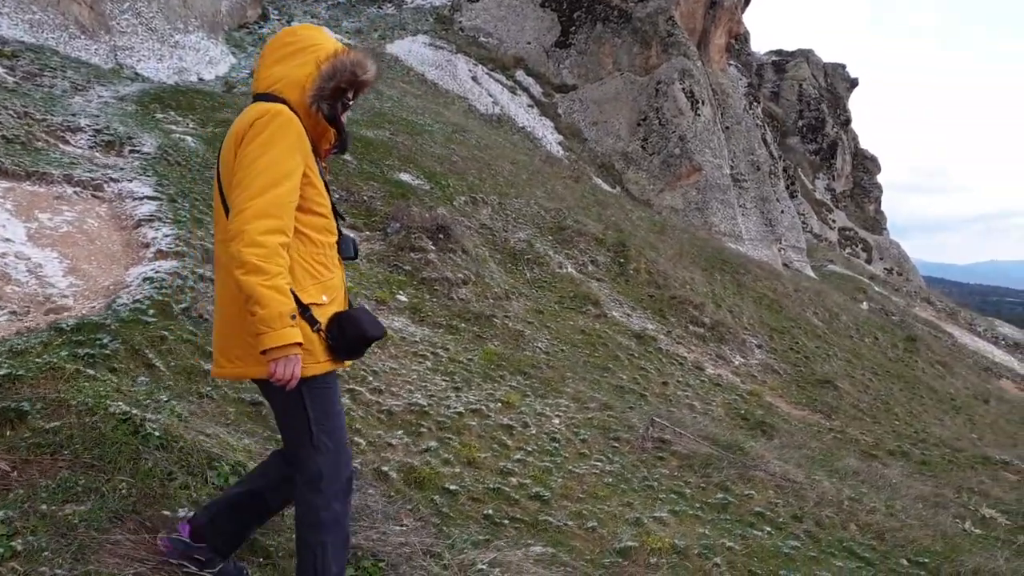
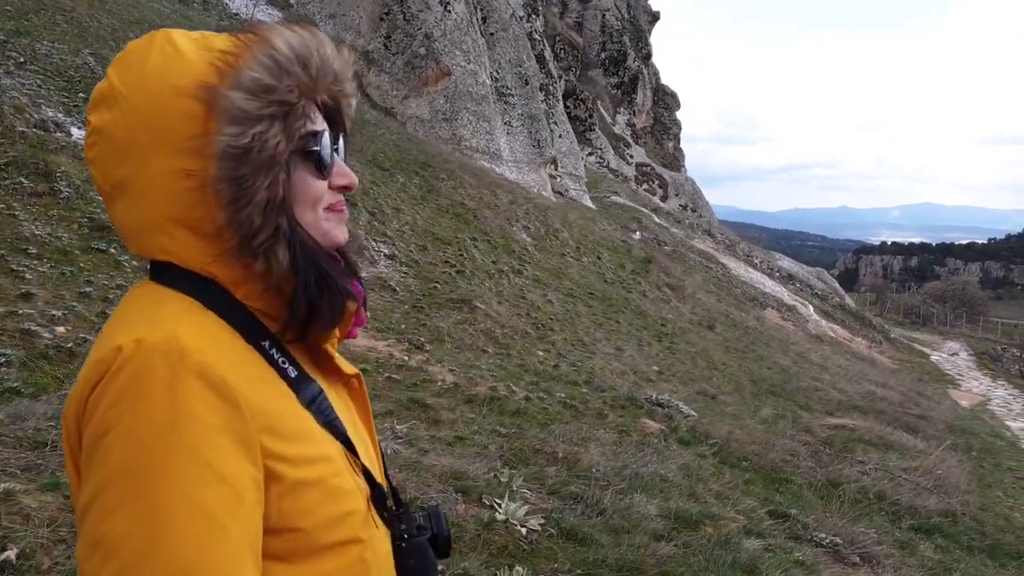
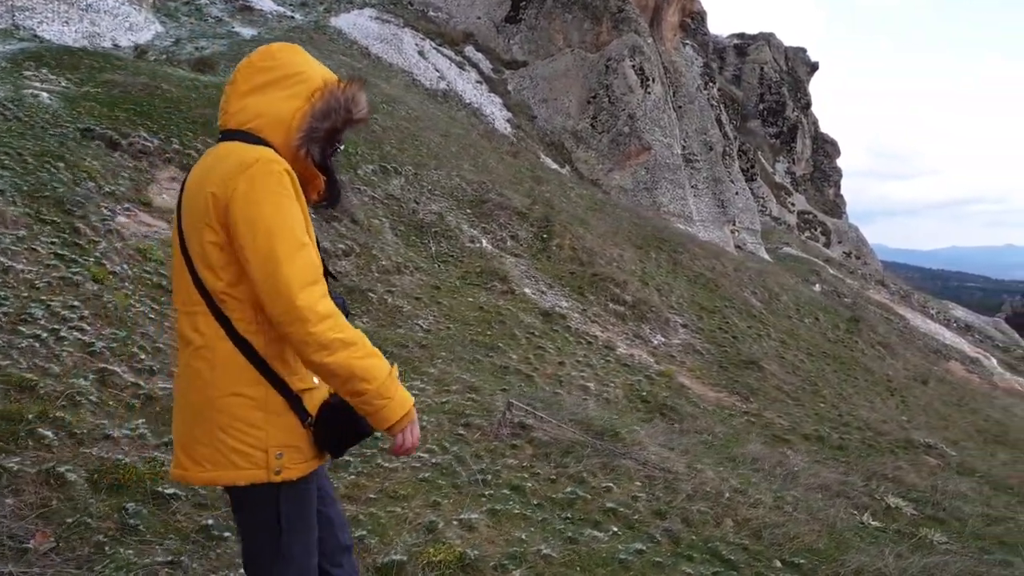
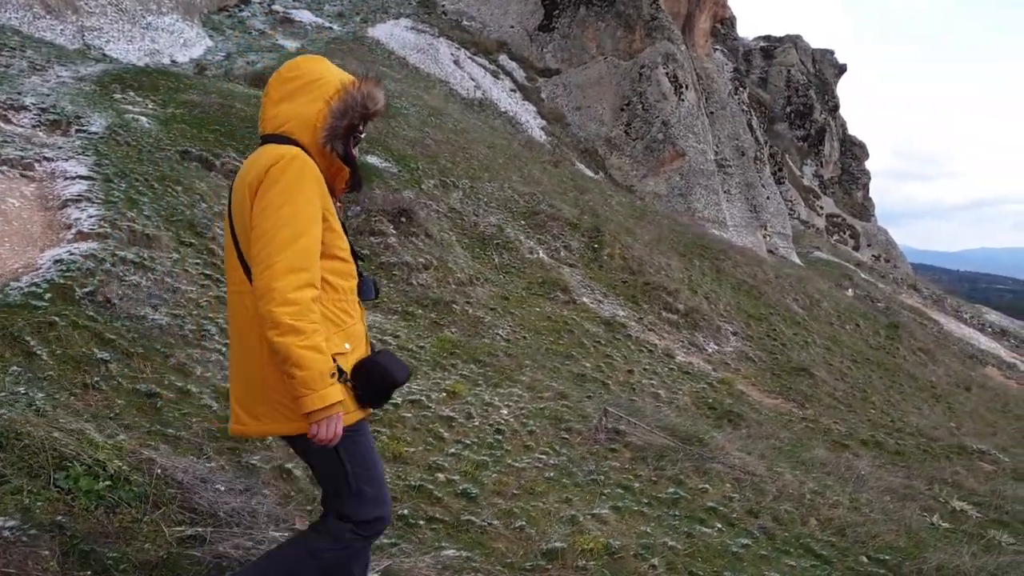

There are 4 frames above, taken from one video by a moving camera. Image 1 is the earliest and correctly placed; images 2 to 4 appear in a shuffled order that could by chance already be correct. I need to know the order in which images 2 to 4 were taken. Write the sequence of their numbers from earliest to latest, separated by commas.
4, 3, 2
